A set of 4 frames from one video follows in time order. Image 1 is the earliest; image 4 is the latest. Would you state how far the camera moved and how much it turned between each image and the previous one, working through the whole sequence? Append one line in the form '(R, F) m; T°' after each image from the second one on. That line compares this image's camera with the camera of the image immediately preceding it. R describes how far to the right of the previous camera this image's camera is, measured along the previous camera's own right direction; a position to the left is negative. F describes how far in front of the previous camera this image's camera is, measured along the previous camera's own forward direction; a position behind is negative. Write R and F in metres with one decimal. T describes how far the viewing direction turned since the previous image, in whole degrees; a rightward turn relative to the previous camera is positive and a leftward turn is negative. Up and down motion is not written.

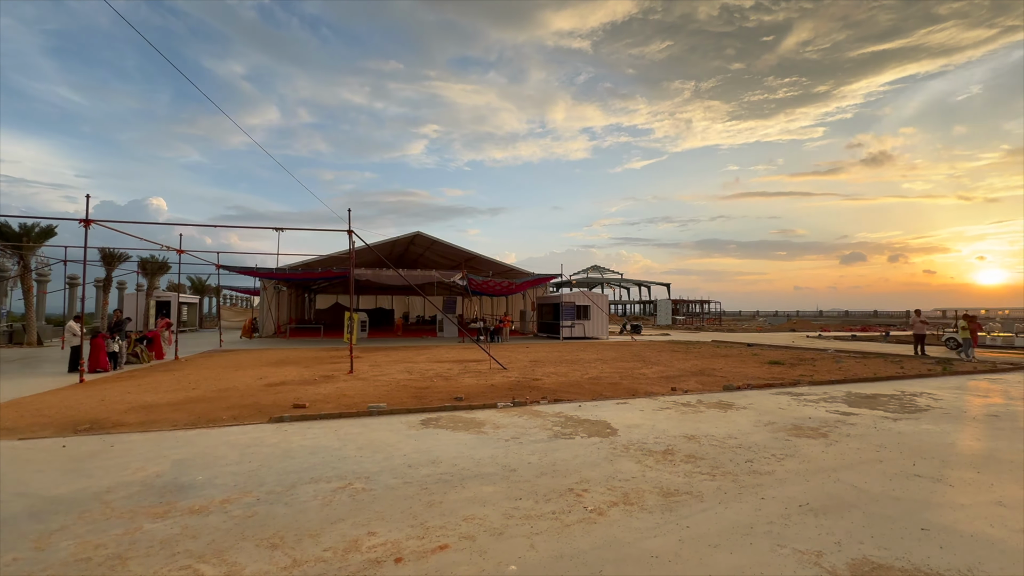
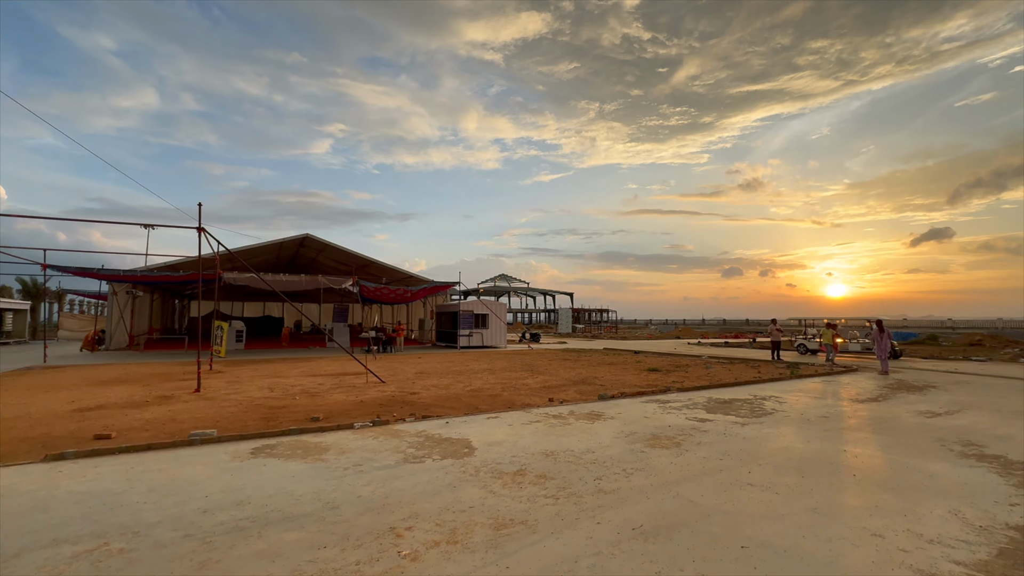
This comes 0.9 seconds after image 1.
(+0.6, +0.4) m; +11°
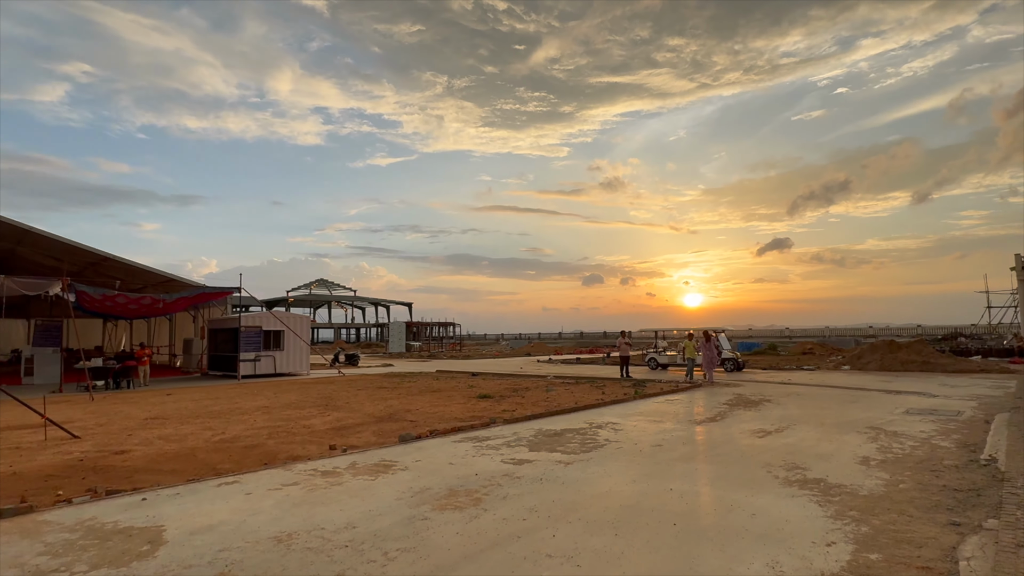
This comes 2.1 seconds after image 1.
(+1.2, +1.9) m; +16°
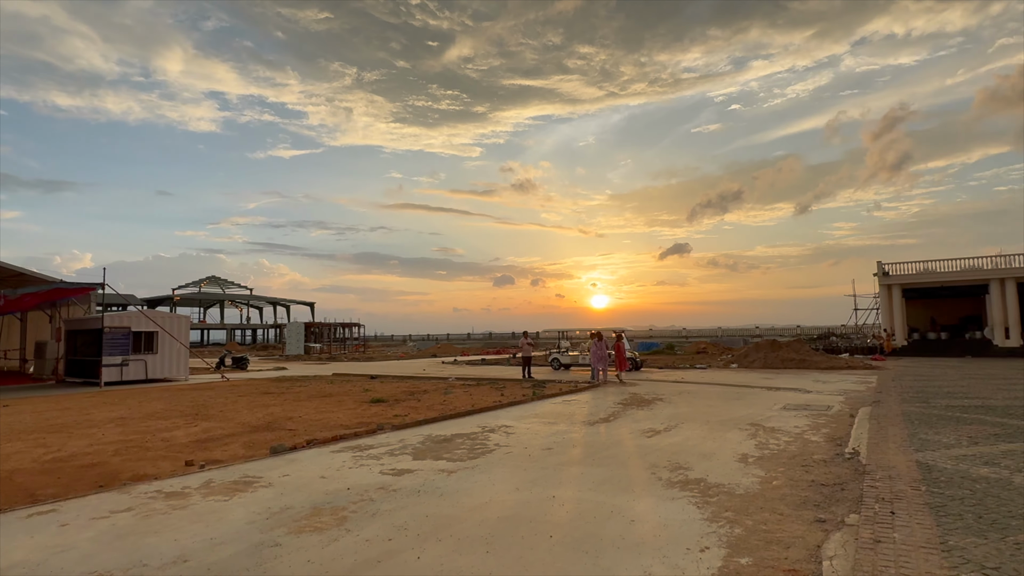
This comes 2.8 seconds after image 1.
(+0.3, +0.3) m; +9°
